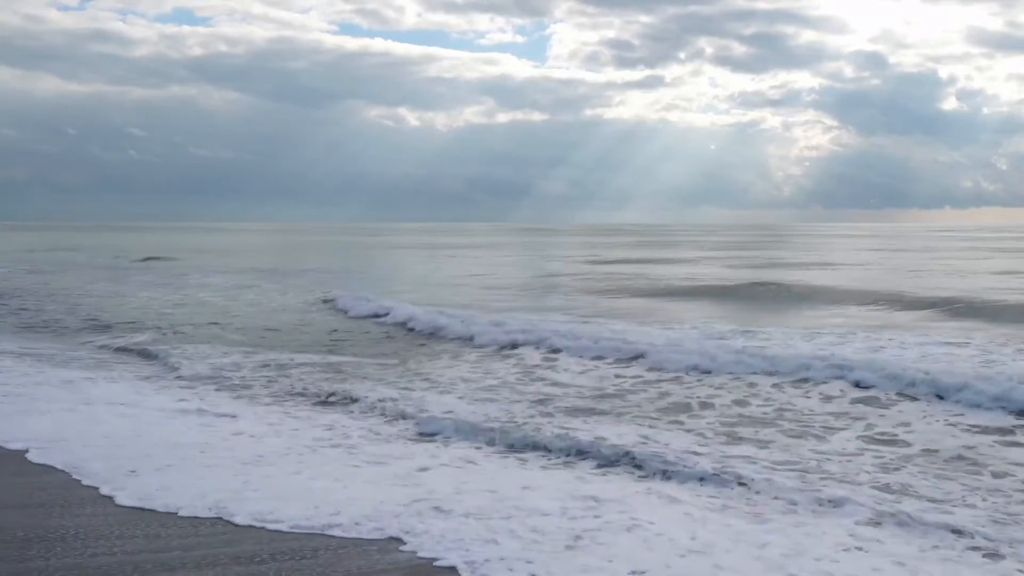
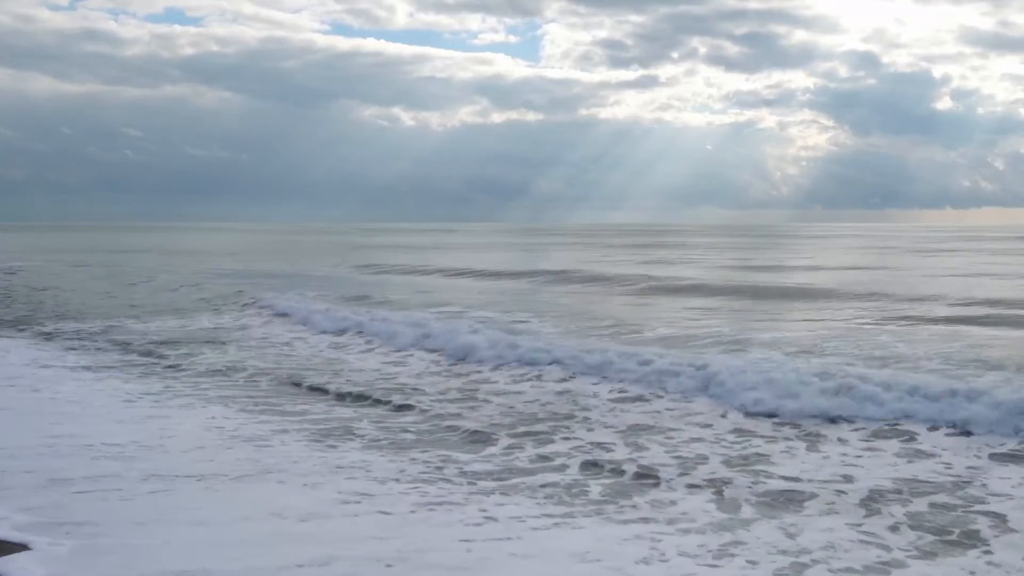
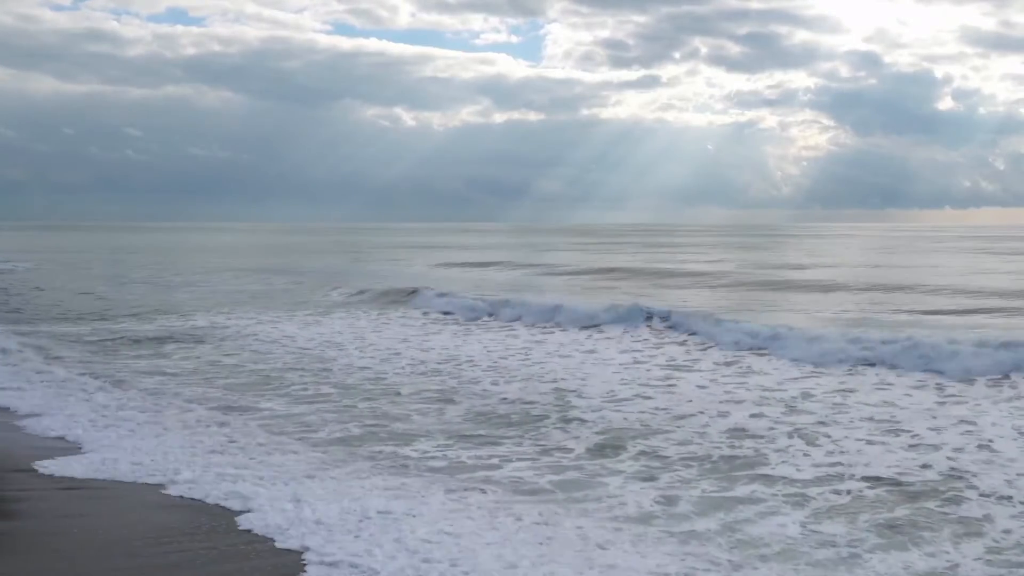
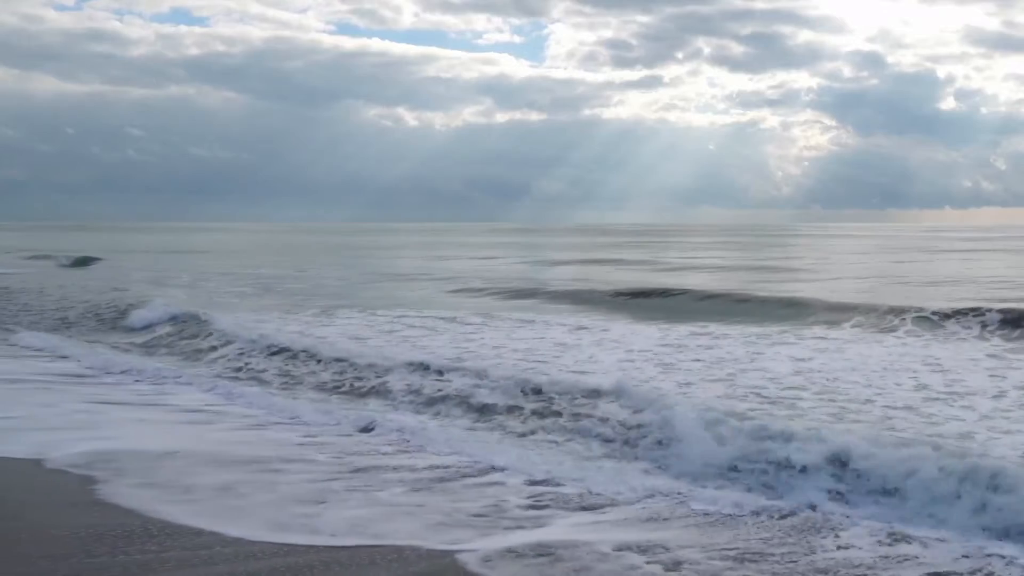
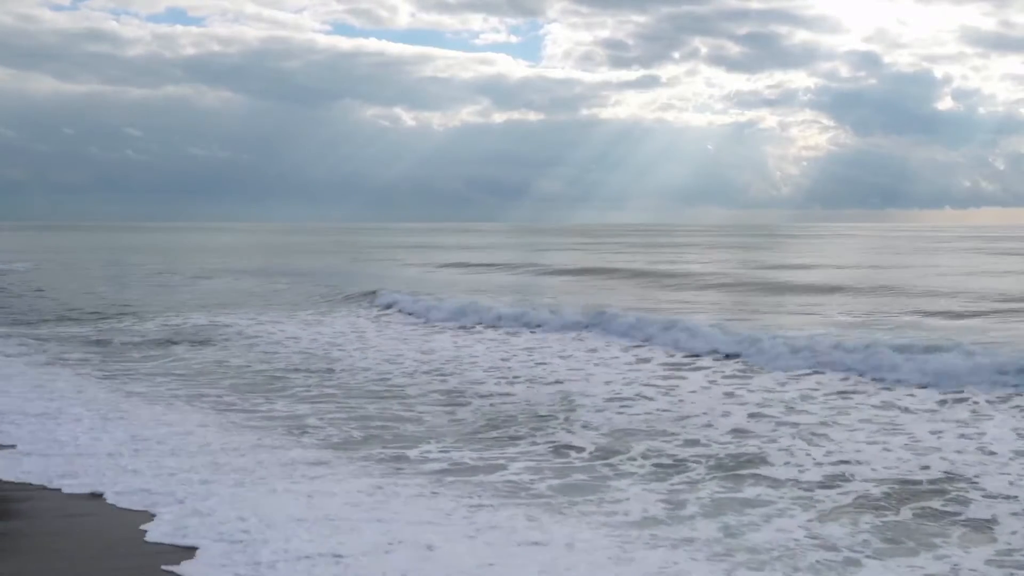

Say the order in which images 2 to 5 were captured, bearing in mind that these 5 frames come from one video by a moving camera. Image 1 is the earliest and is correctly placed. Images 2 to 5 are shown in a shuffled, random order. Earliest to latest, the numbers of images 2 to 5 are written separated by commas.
4, 3, 5, 2
